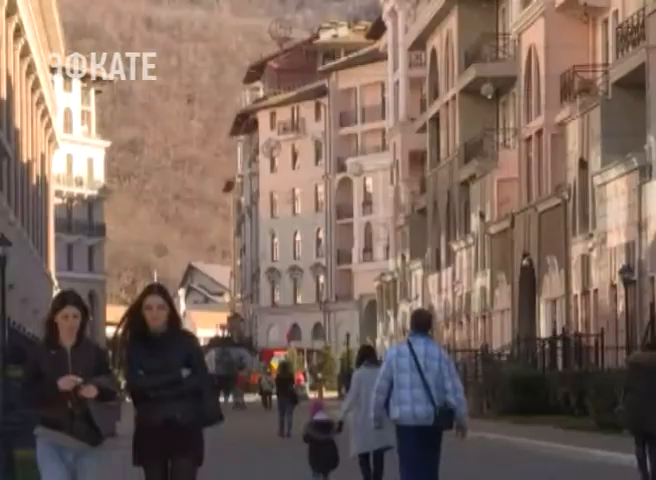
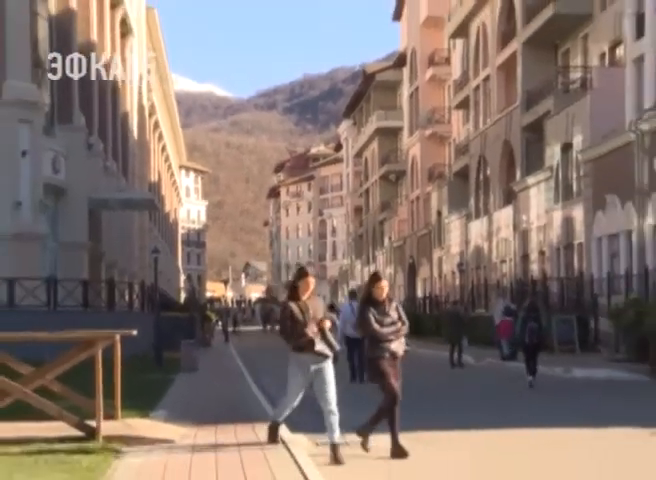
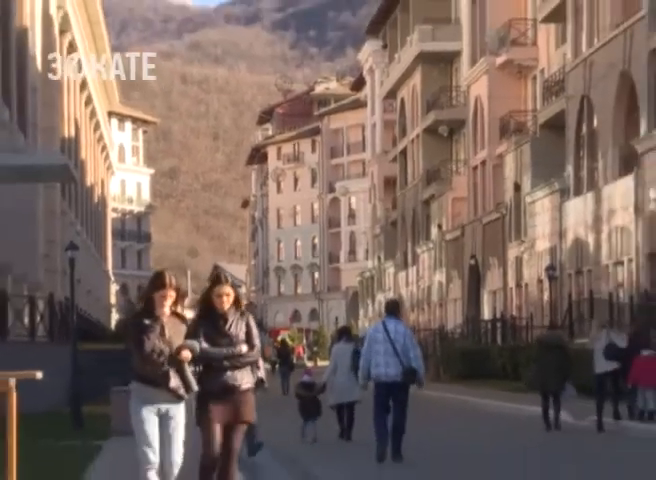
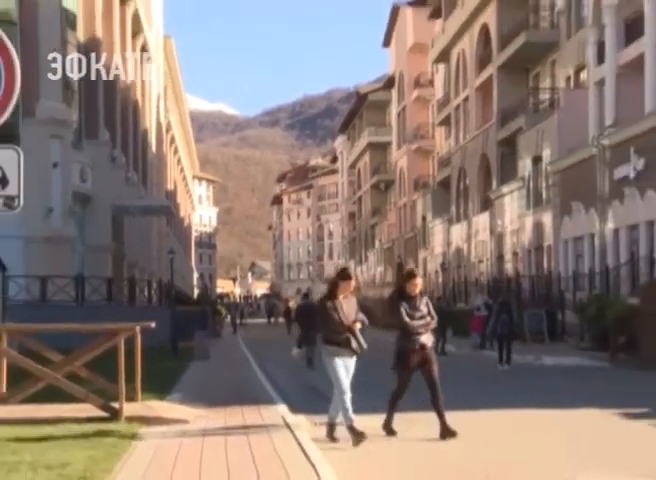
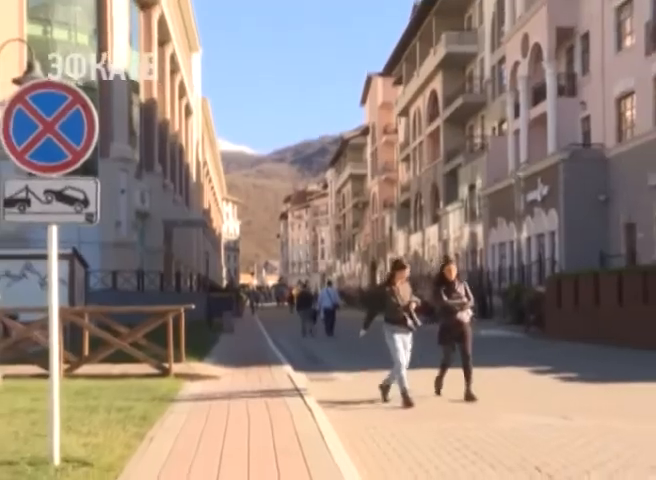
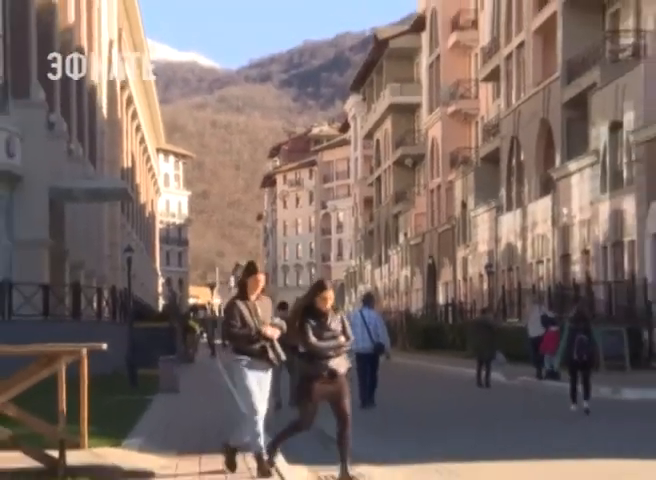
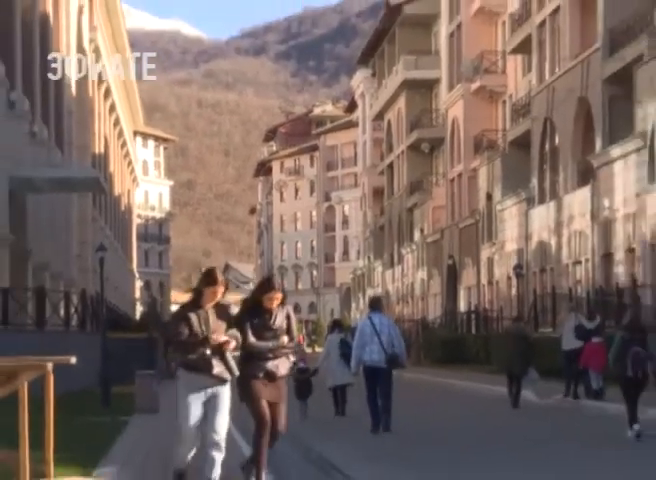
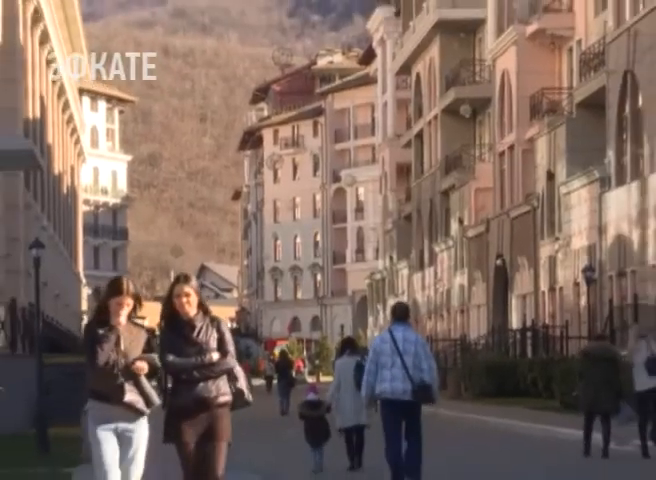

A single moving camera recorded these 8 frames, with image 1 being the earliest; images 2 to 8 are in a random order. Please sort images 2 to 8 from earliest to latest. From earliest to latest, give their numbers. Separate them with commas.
8, 3, 7, 6, 2, 4, 5
